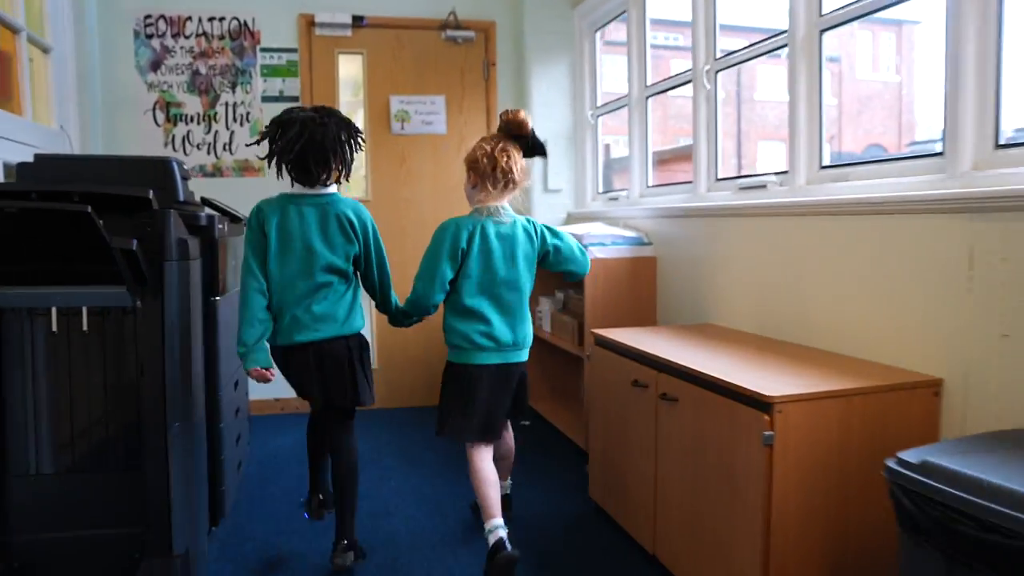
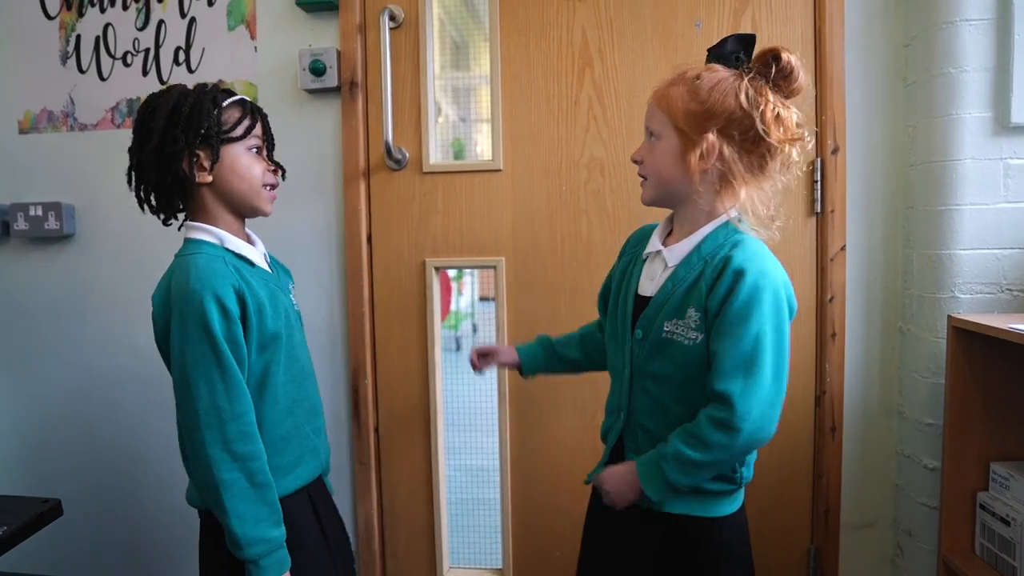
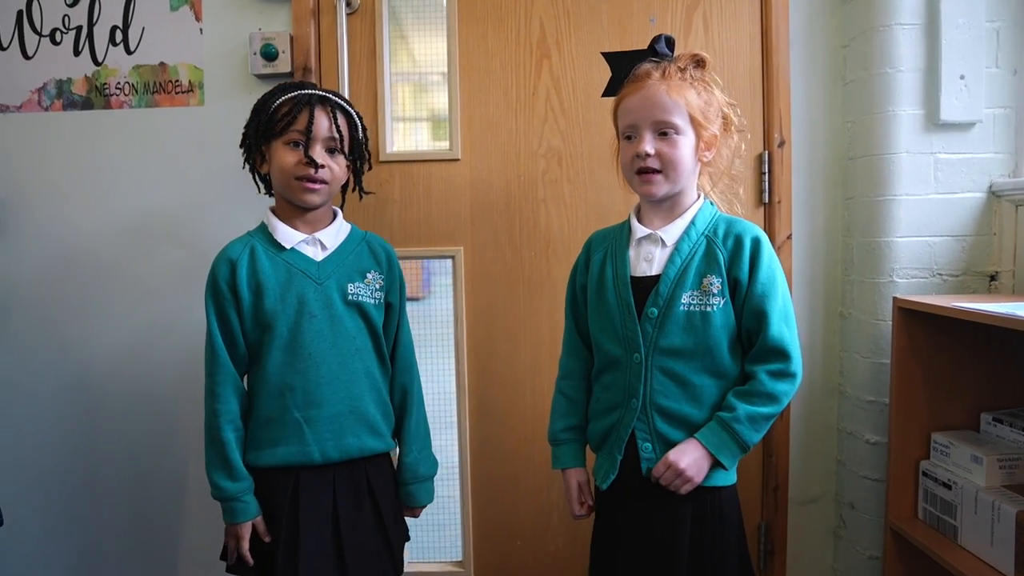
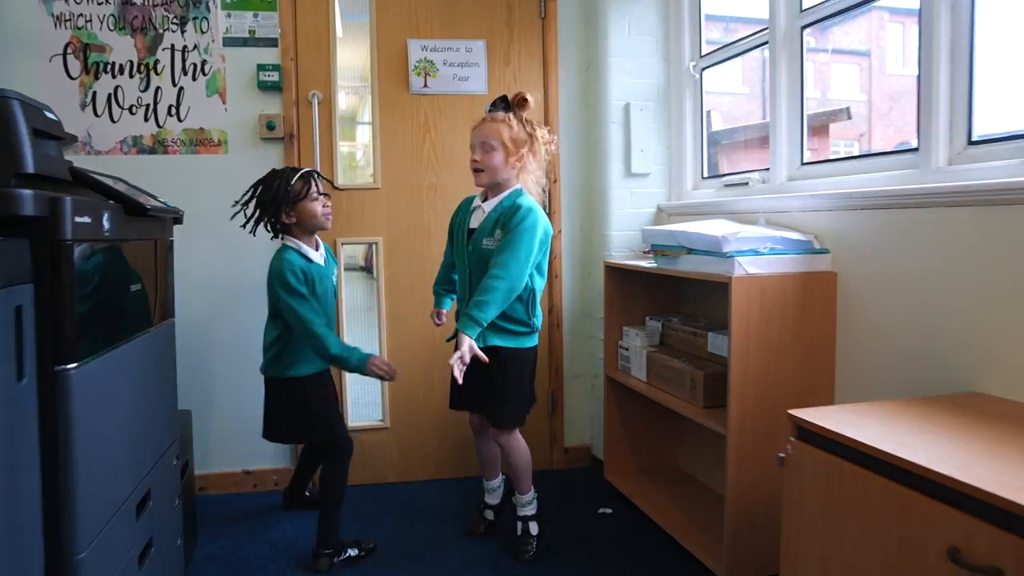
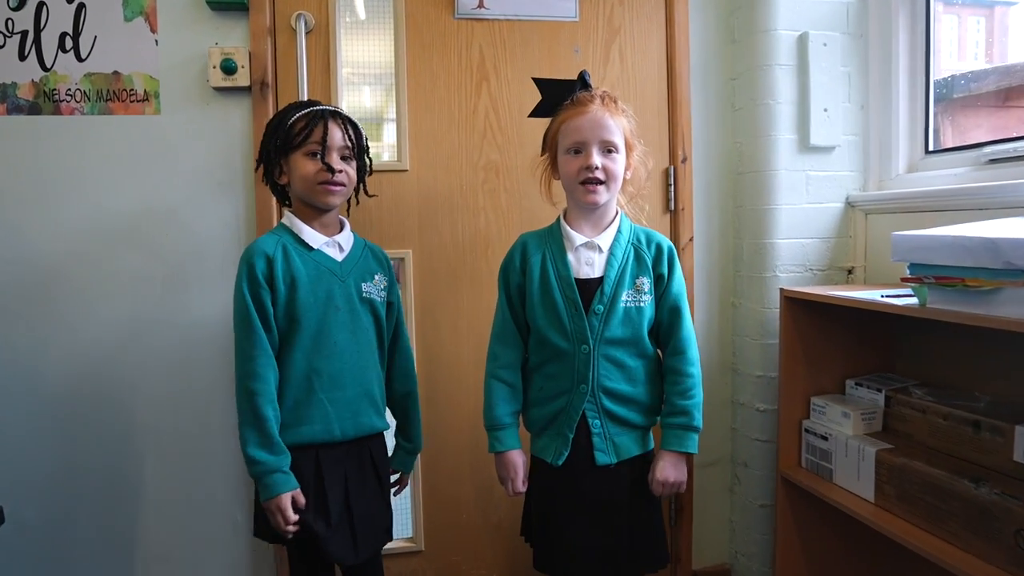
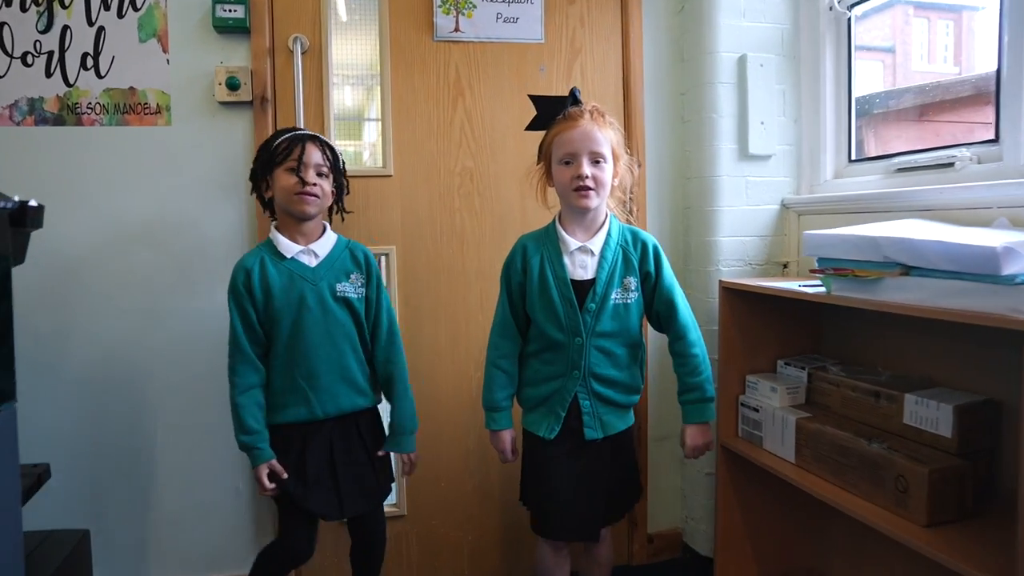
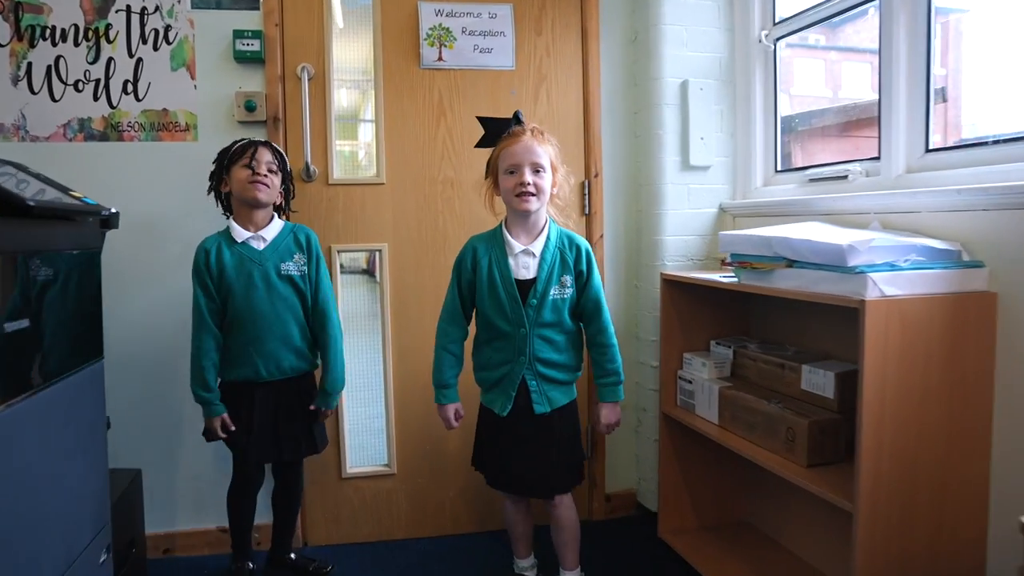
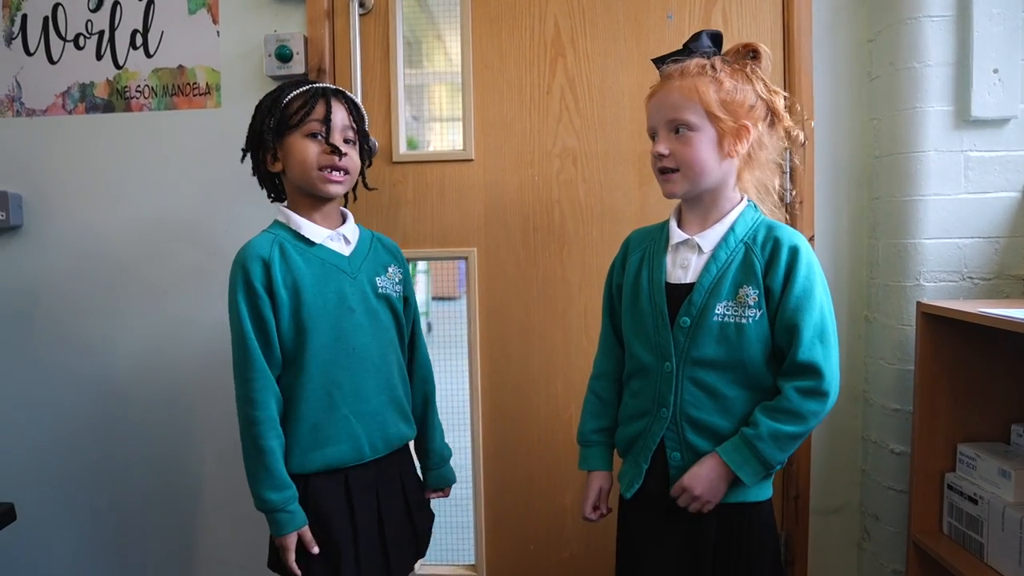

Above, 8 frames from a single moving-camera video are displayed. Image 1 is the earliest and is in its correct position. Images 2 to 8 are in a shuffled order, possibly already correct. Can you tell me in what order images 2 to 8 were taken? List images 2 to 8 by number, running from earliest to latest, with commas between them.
4, 7, 6, 5, 3, 8, 2
